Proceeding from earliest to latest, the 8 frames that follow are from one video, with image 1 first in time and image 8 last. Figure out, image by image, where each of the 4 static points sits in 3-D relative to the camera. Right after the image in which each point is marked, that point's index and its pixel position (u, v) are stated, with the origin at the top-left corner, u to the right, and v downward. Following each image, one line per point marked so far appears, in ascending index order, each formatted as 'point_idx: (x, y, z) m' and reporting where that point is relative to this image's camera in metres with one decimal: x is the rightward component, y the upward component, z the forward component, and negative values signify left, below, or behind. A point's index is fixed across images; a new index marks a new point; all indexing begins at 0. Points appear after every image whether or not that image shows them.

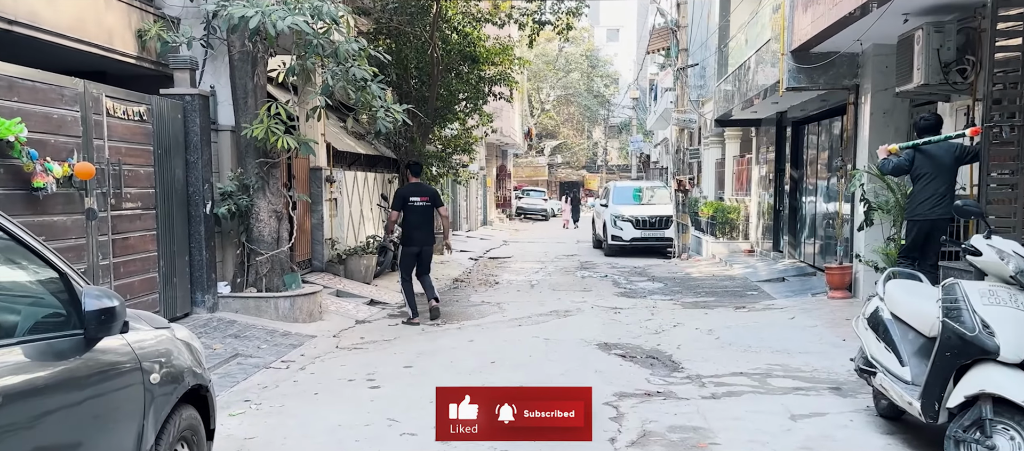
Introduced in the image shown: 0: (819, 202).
0: (+4.8, +0.4, +13.2) m
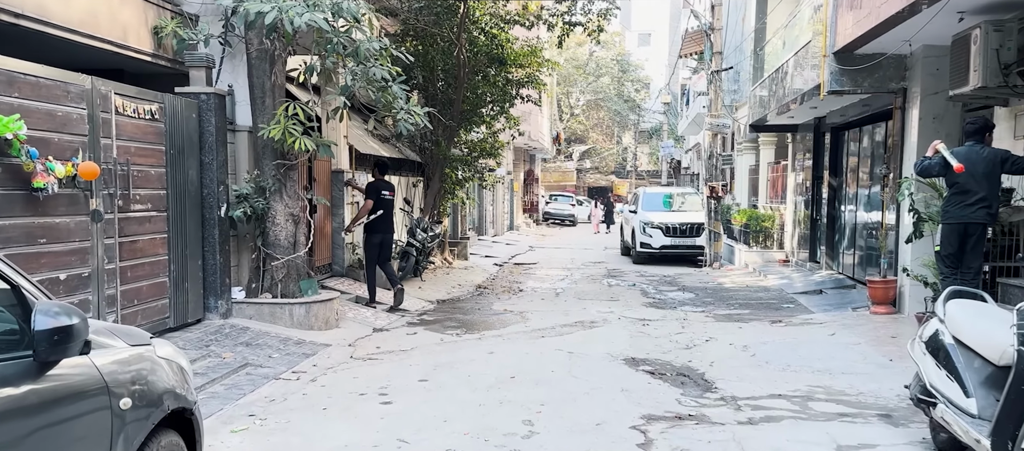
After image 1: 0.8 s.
0: (+5.2, +0.2, +12.7) m
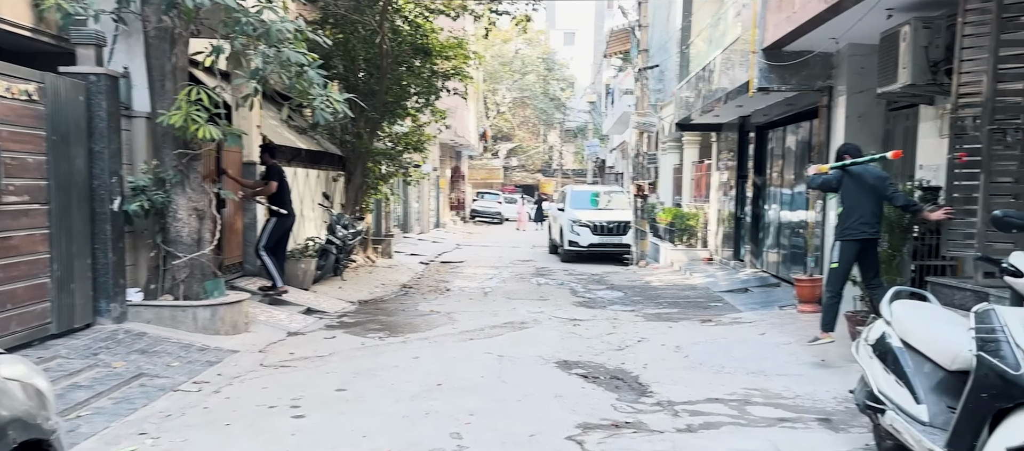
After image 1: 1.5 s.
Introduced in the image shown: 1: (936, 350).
0: (+4.1, +0.2, +12.7) m
1: (+2.0, -0.6, +4.1) m
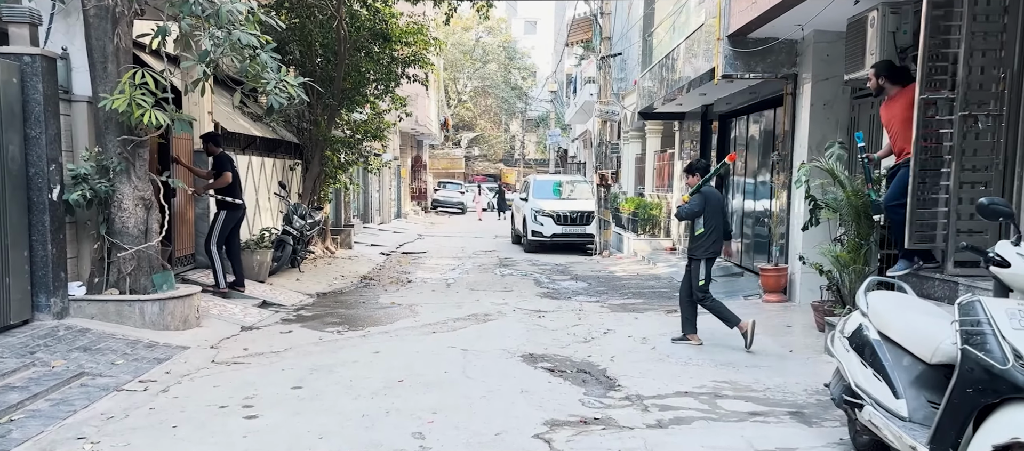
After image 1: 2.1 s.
0: (+3.5, +0.4, +12.6) m
1: (+1.9, -0.5, +3.9) m
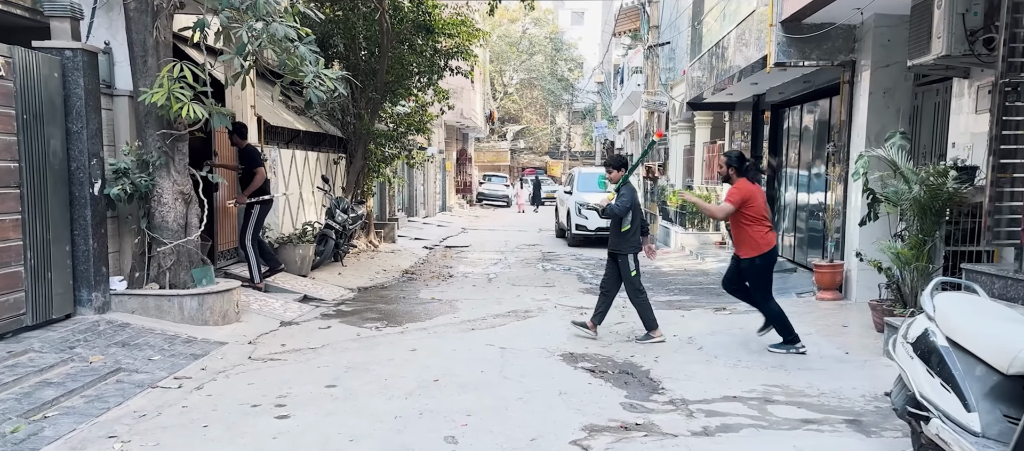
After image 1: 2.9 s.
0: (+4.2, +0.5, +12.2) m
1: (+2.0, -0.5, +3.6) m
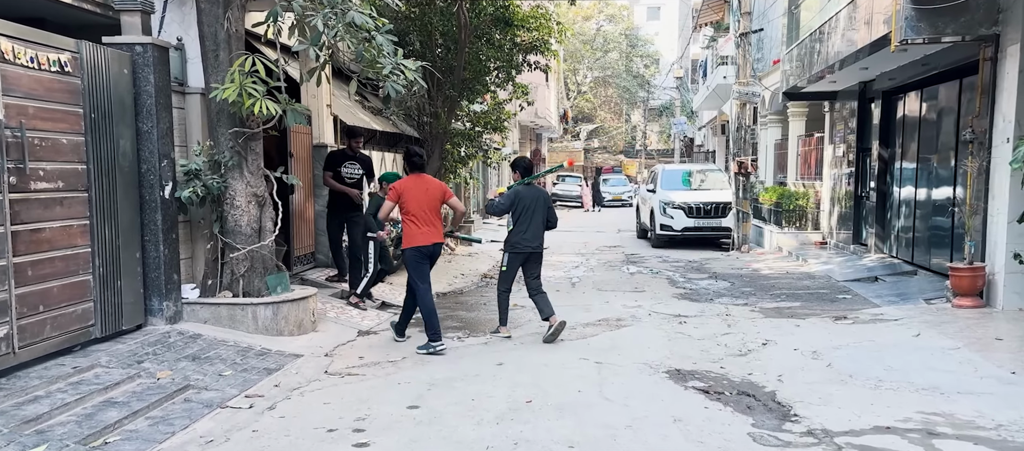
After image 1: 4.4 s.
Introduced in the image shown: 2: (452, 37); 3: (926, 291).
0: (+5.3, +0.5, +11.1) m
1: (+2.5, -0.5, +2.8) m
2: (-0.9, +2.8, +12.7) m
3: (+4.6, -0.7, +9.4) m
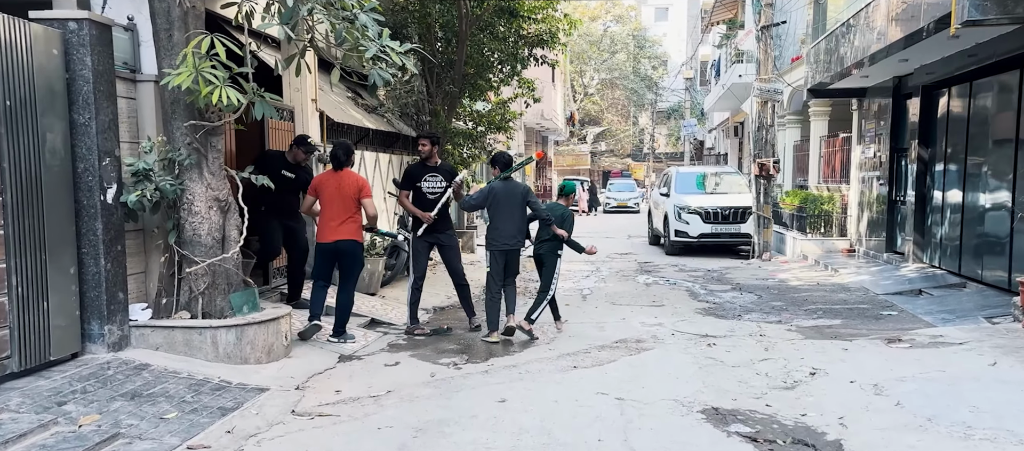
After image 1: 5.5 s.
0: (+5.4, +0.4, +10.1) m
1: (+2.5, -0.6, +1.7) m
2: (-0.8, +2.7, +11.7) m
3: (+4.6, -0.8, +8.3) m
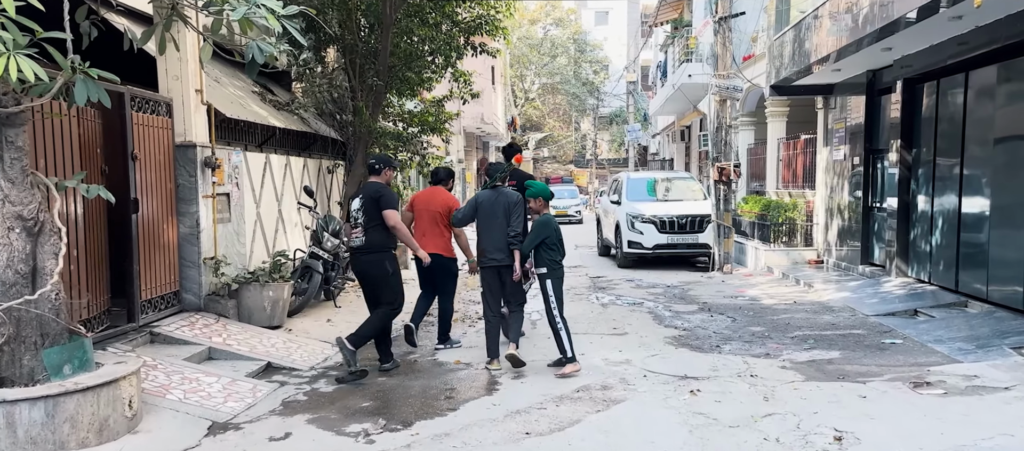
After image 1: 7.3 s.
0: (+4.7, +0.3, +8.8) m
1: (+2.4, -0.6, +0.3) m
2: (-1.6, +2.6, +10.1) m
3: (+4.1, -0.9, +7.0) m
